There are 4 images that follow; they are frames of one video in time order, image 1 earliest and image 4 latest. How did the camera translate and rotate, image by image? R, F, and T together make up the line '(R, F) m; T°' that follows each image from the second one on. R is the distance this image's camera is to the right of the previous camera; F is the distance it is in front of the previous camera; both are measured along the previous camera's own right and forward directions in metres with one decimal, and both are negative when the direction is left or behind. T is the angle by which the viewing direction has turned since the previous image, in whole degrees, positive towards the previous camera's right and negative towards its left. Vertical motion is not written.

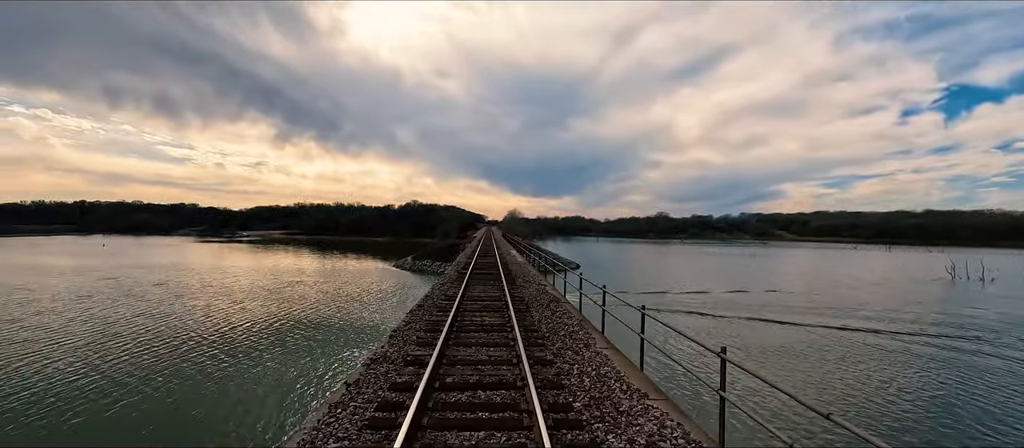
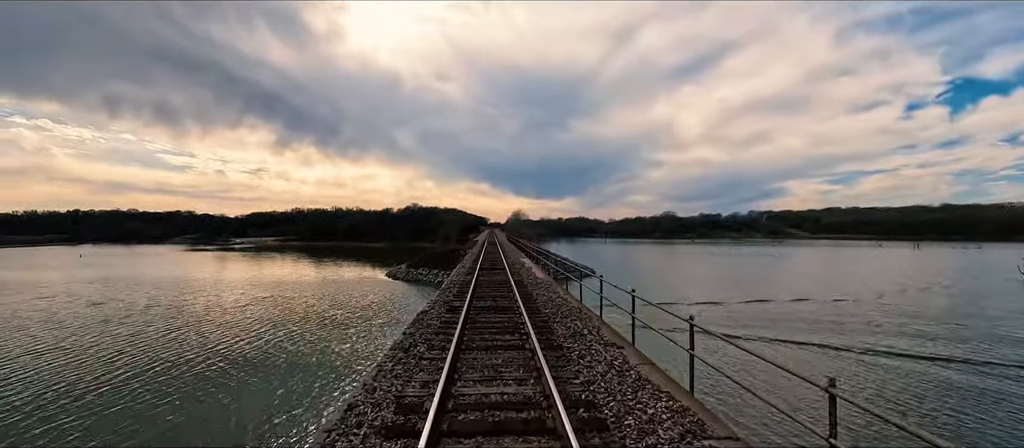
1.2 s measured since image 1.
(-0.1, +1.2) m; 0°
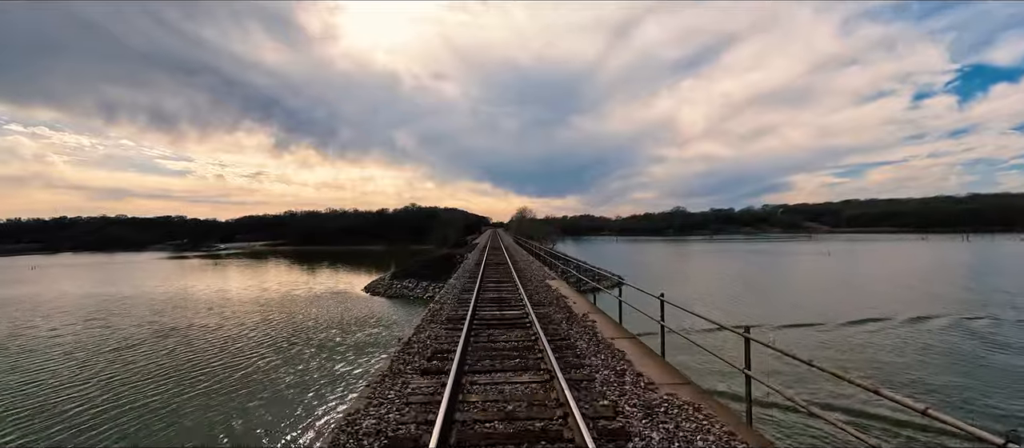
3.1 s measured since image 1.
(-0.1, +2.1) m; 0°
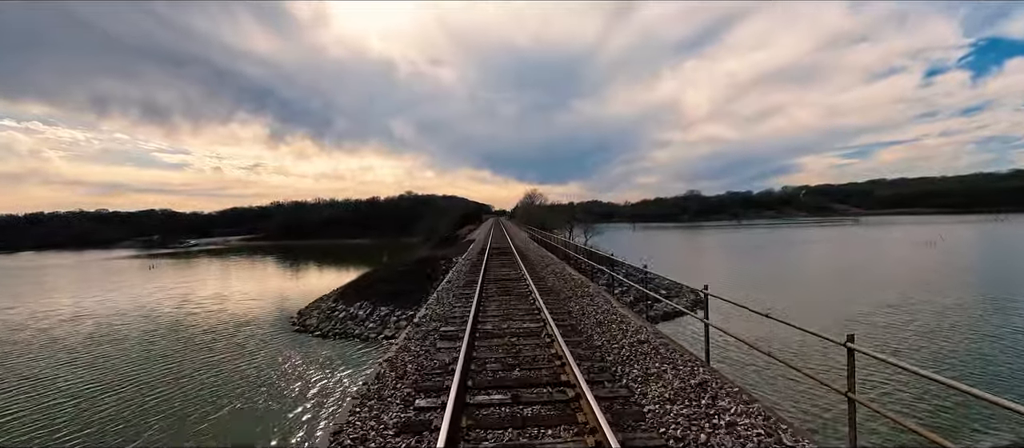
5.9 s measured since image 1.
(-0.2, +2.9) m; 0°
